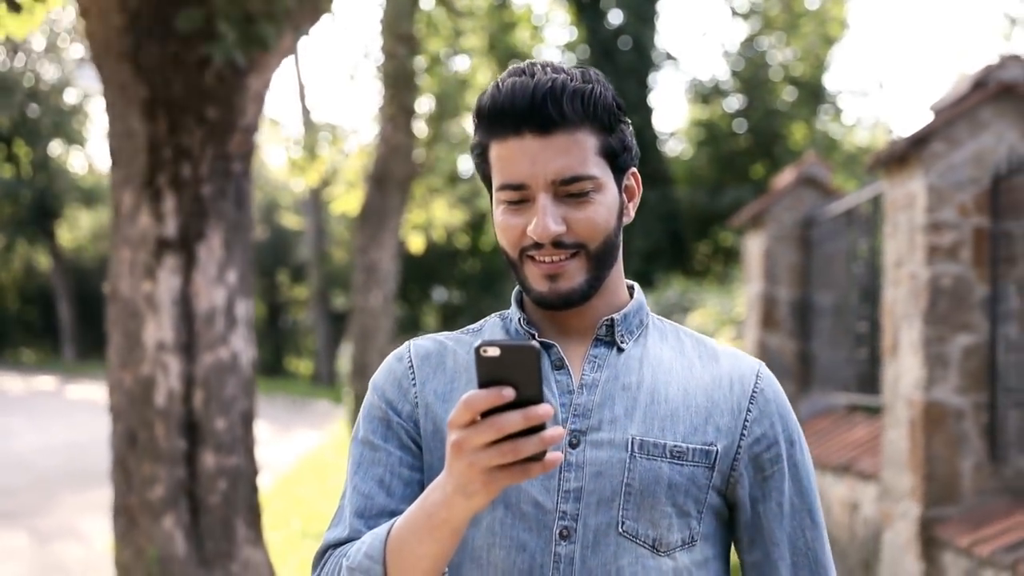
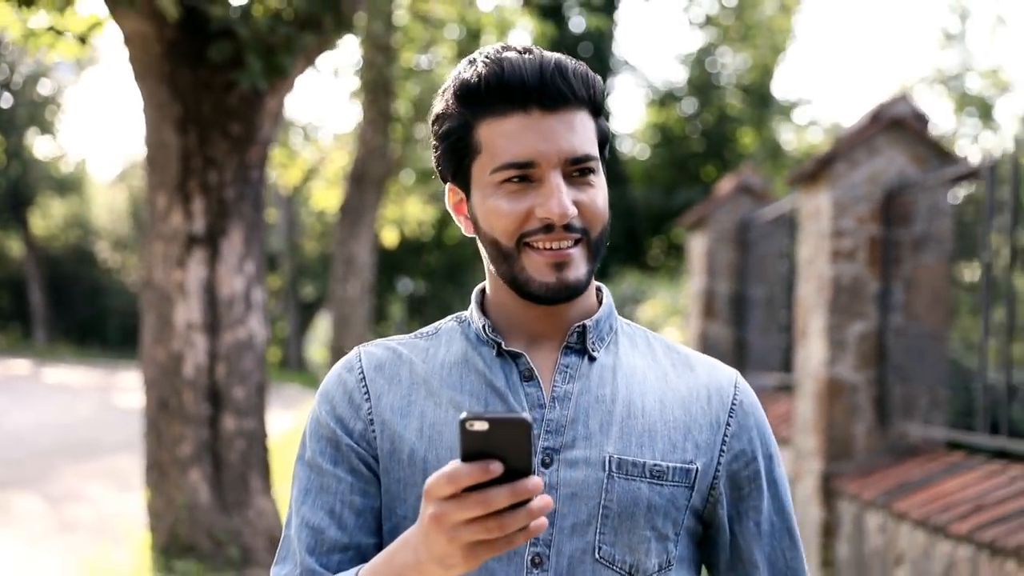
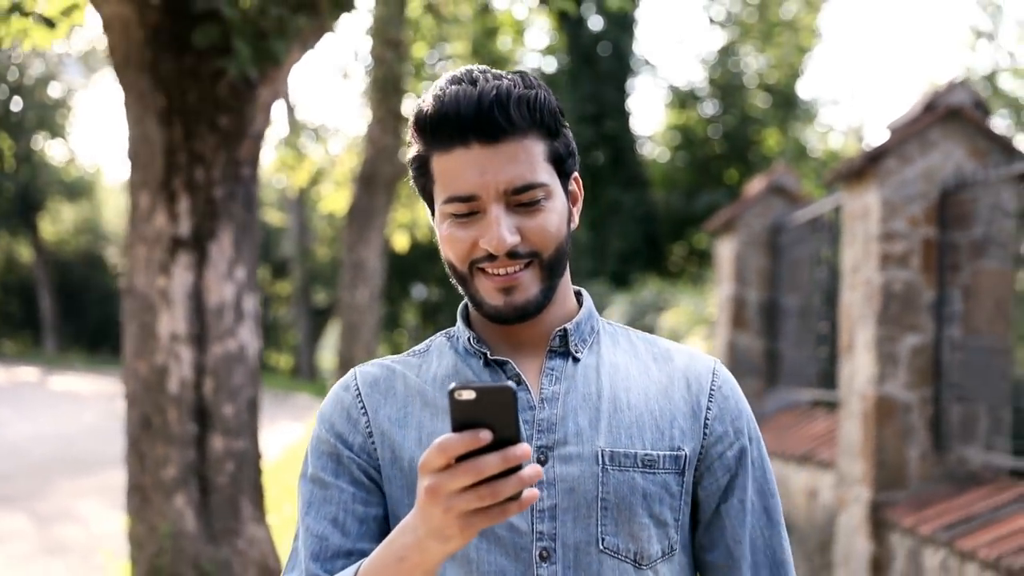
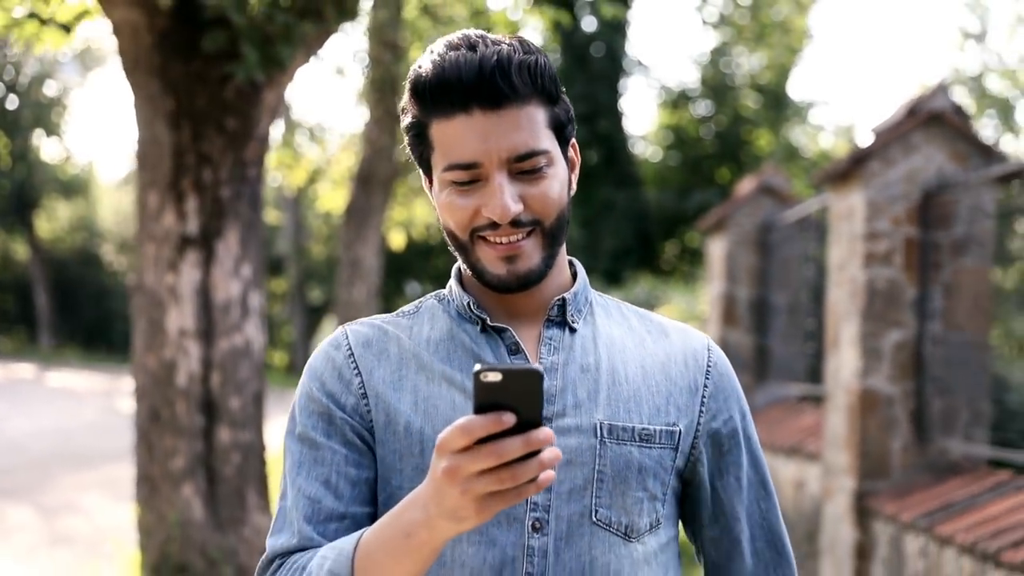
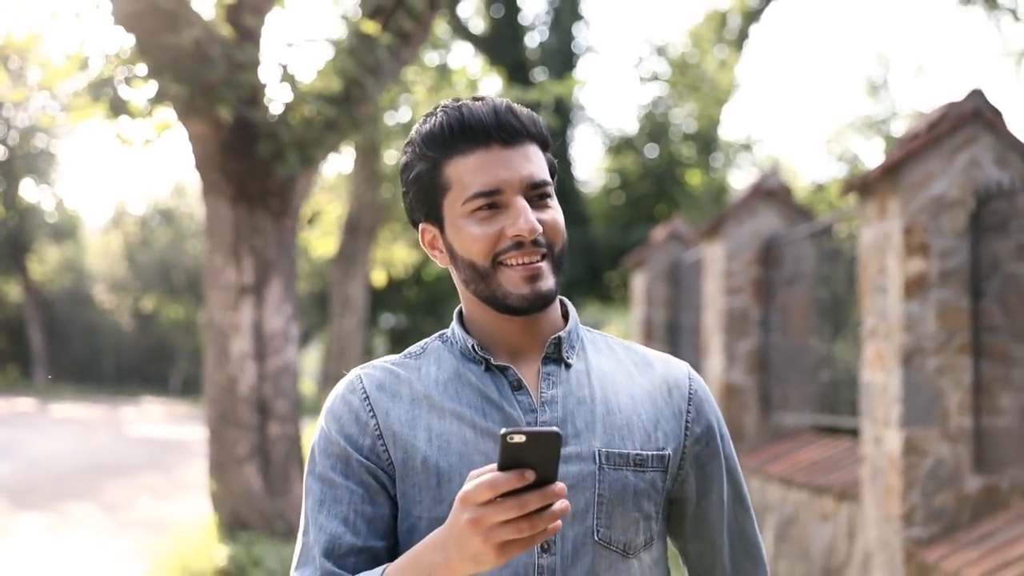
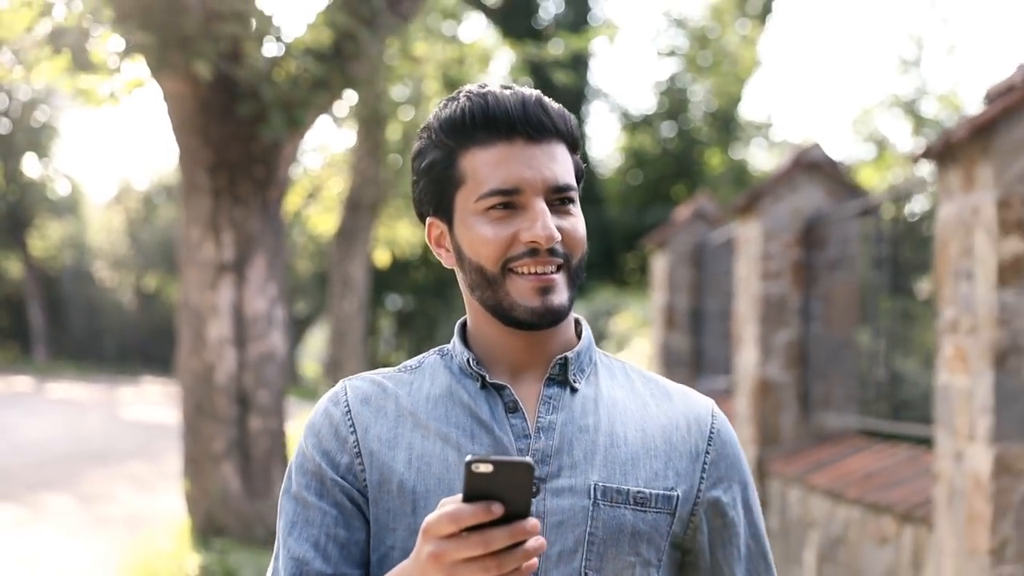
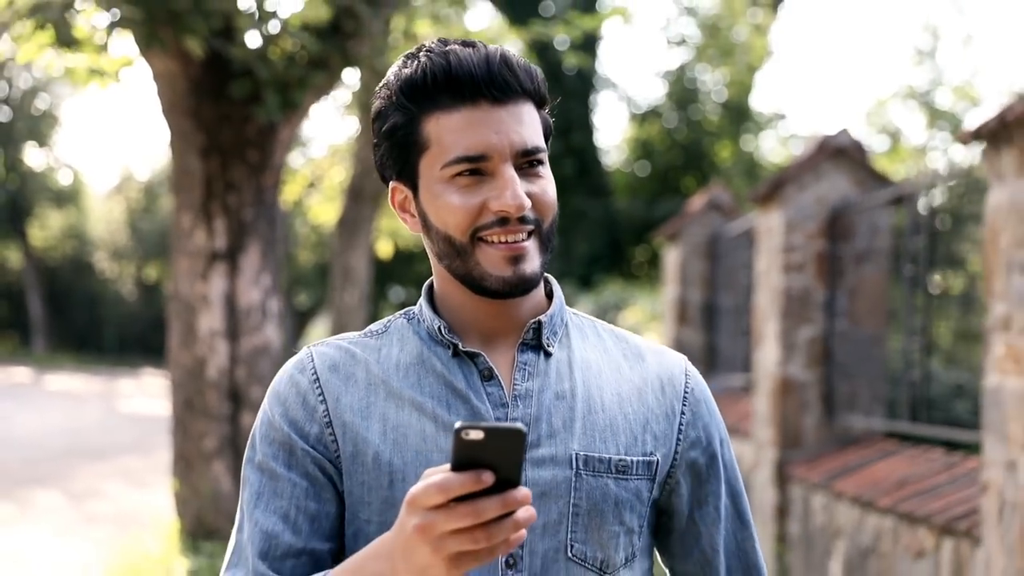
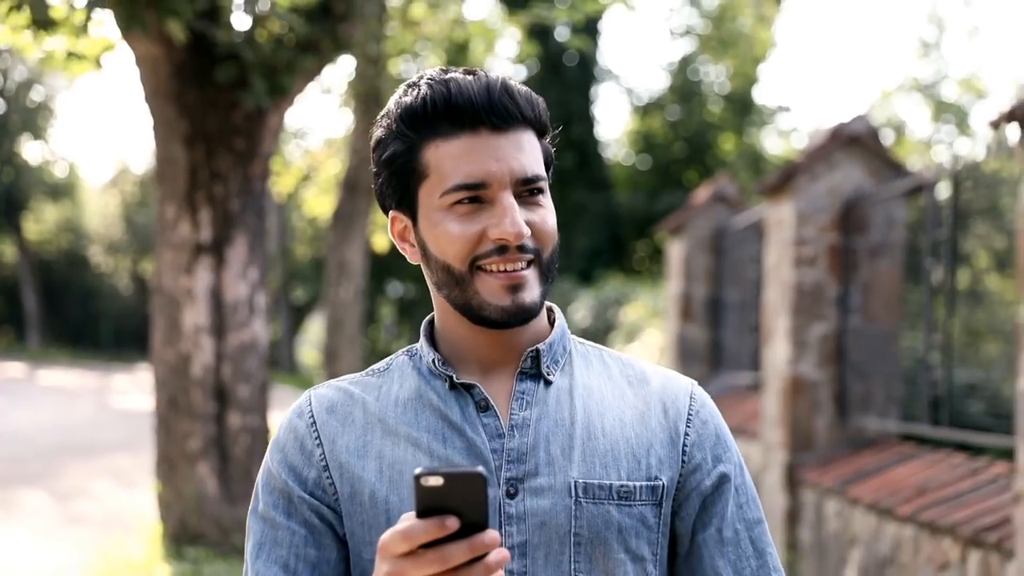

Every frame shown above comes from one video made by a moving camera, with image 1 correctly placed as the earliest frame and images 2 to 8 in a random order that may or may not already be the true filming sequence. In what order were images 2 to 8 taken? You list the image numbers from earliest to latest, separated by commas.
3, 4, 2, 8, 7, 6, 5
